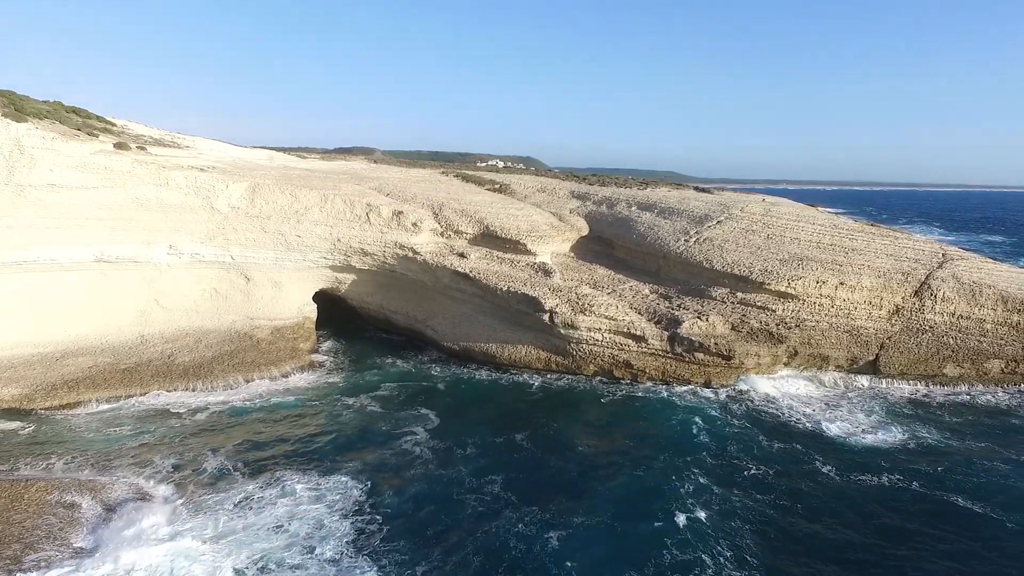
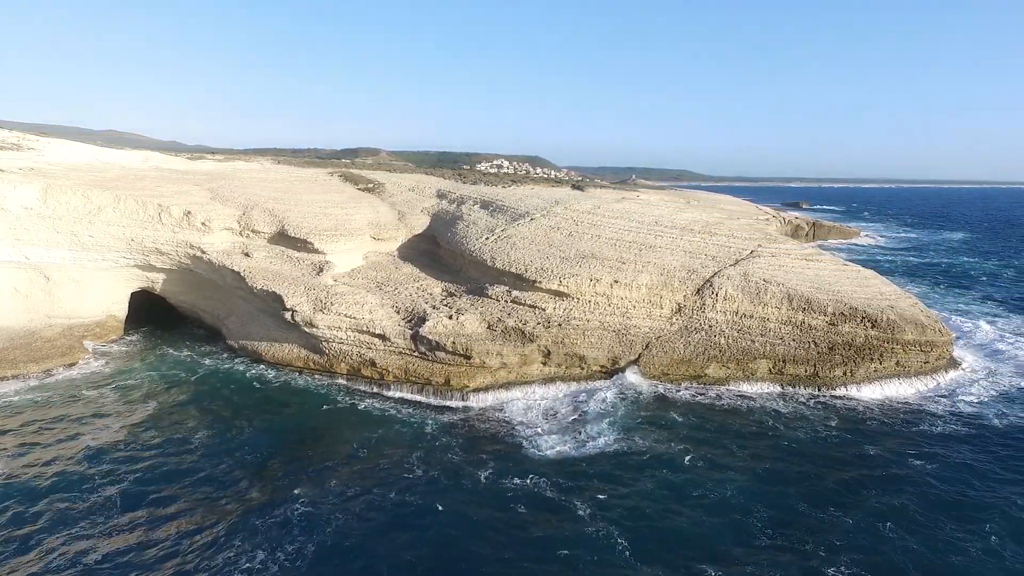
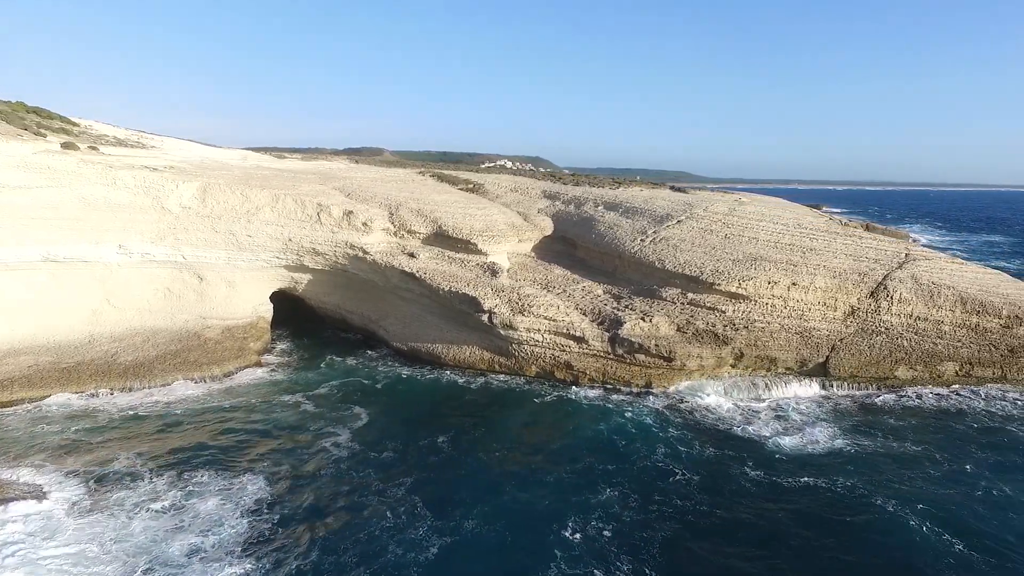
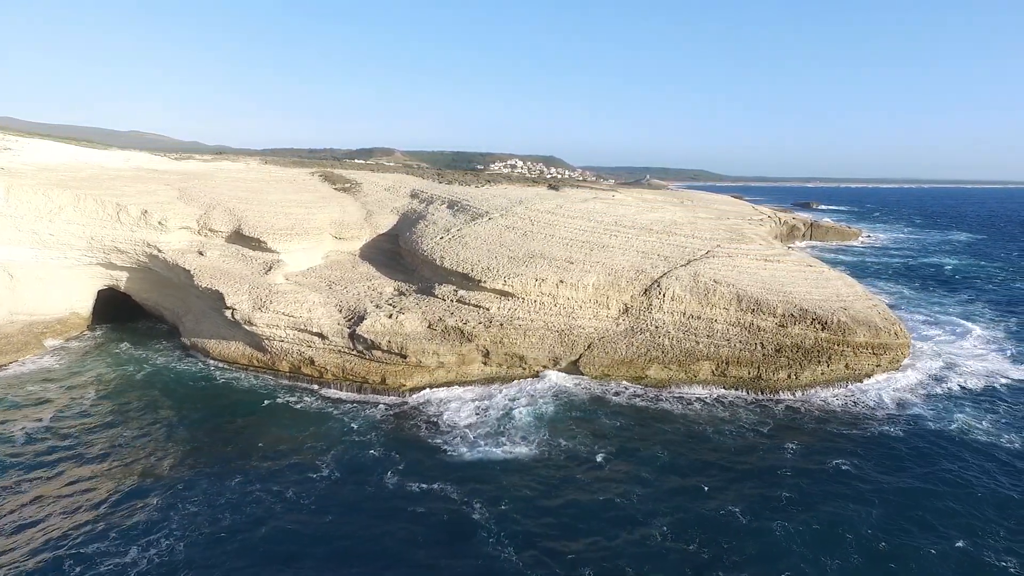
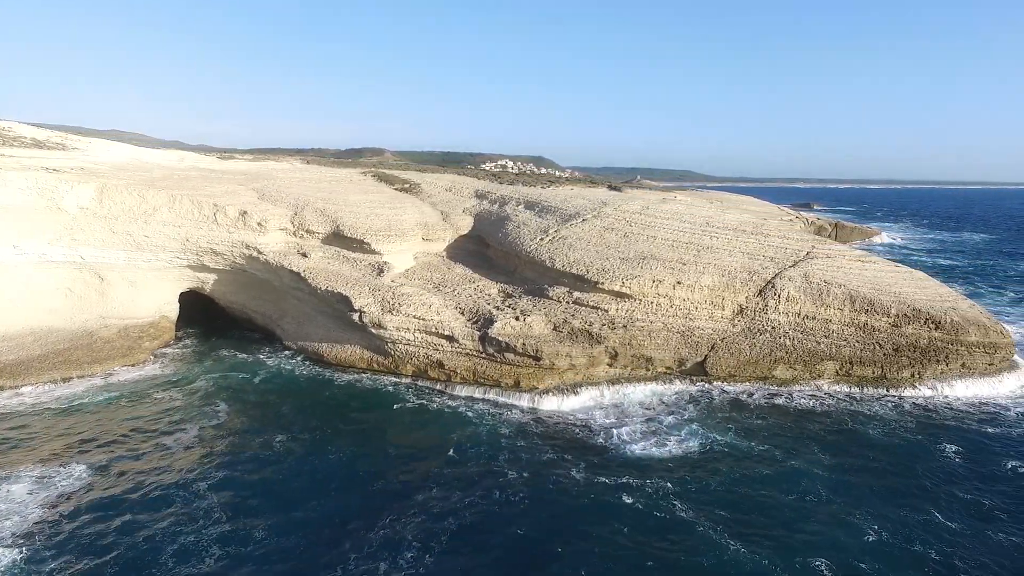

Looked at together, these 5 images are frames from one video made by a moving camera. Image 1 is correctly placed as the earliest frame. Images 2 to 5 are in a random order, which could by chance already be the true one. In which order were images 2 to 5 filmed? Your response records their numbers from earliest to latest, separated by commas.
3, 5, 2, 4
